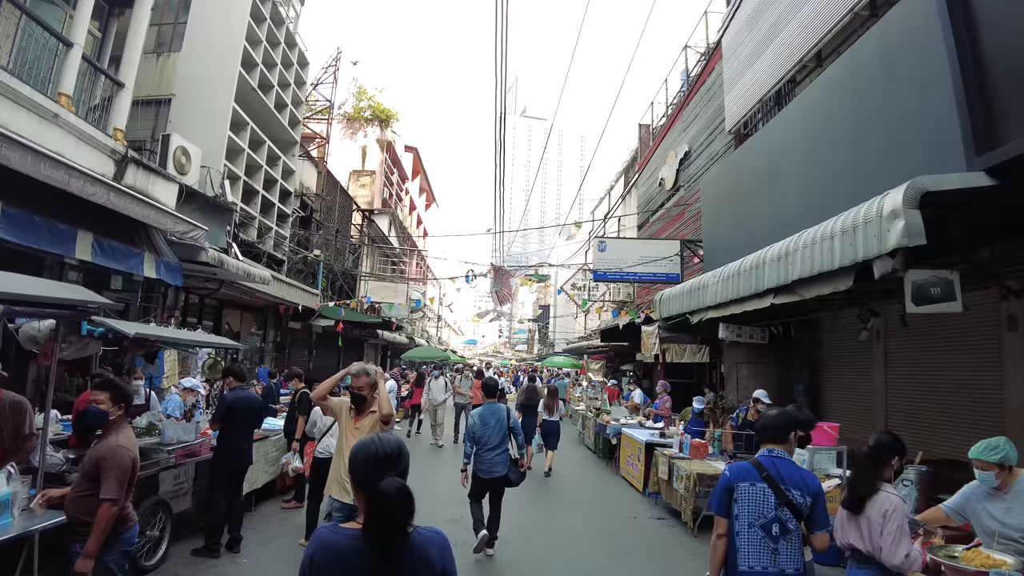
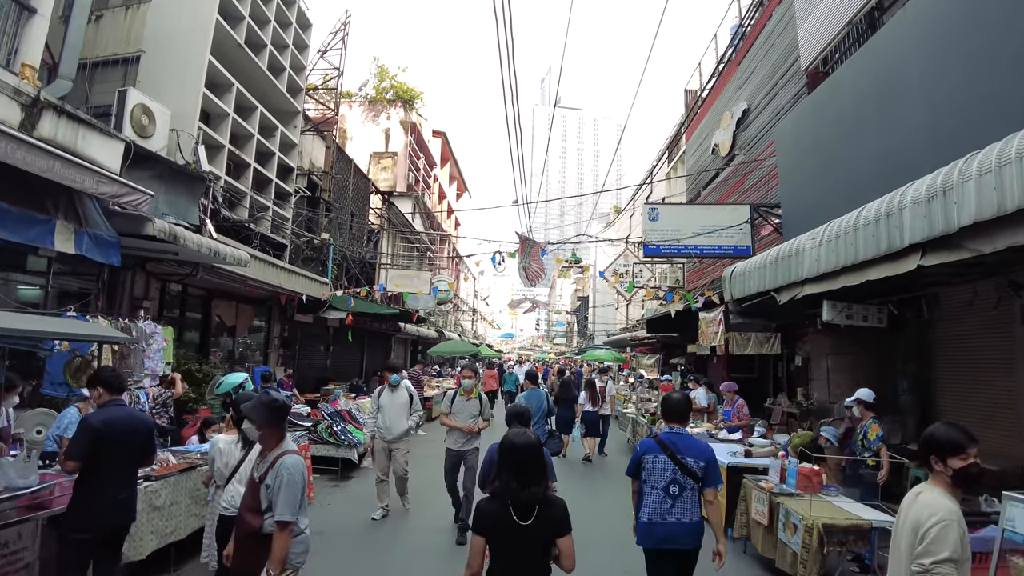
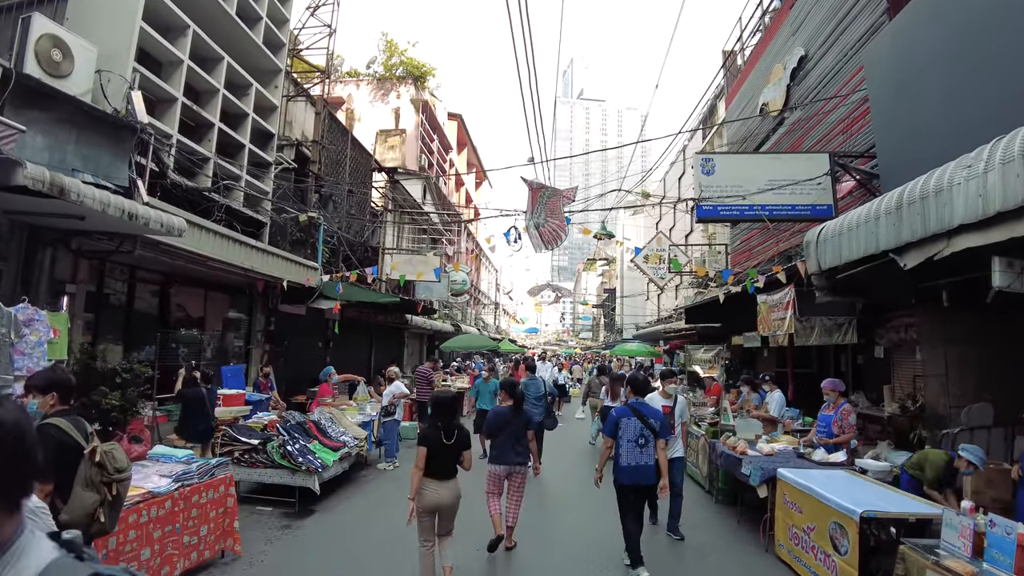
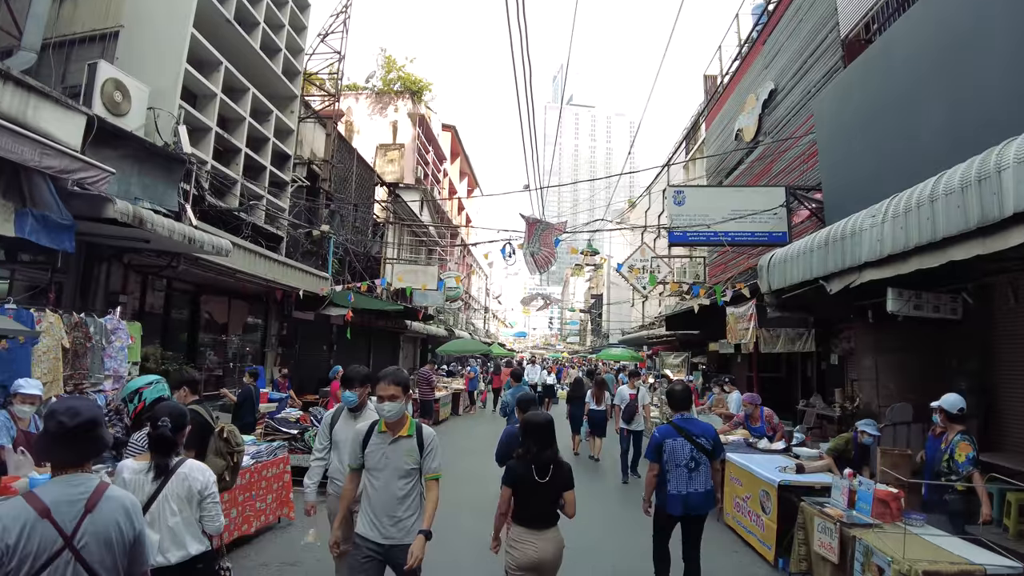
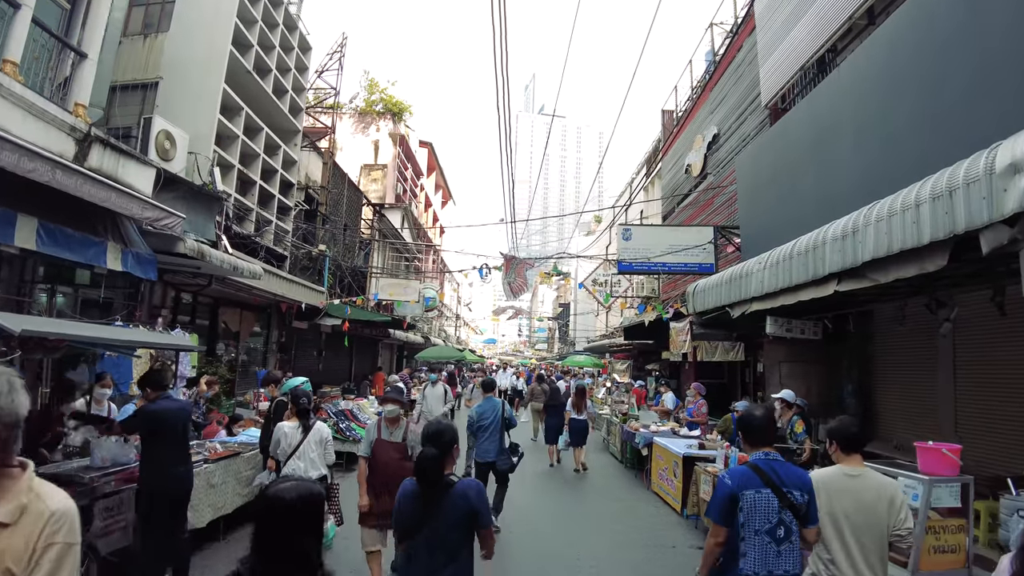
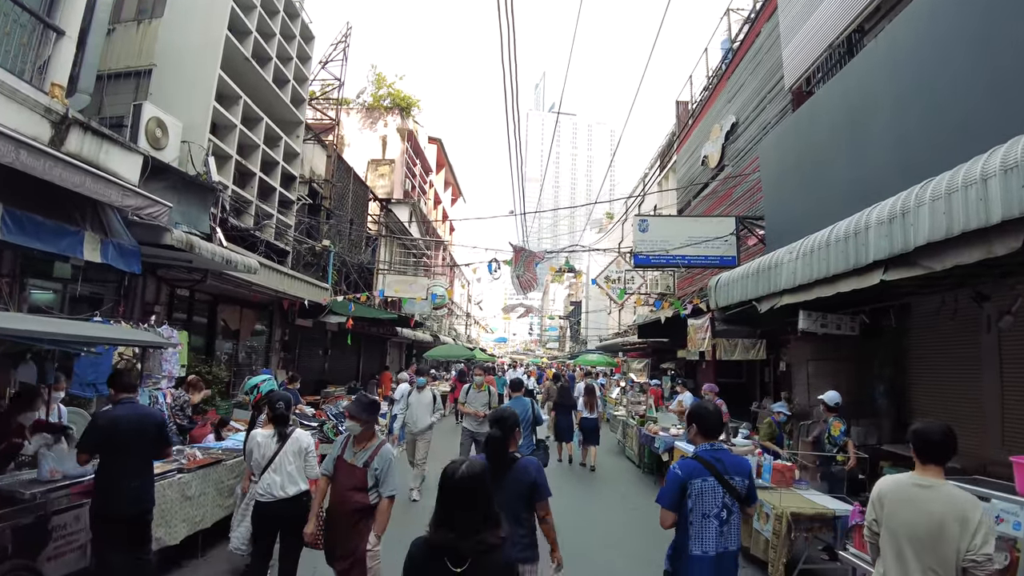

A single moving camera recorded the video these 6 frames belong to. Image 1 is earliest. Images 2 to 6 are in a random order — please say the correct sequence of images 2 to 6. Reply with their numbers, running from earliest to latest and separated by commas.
5, 6, 2, 4, 3
